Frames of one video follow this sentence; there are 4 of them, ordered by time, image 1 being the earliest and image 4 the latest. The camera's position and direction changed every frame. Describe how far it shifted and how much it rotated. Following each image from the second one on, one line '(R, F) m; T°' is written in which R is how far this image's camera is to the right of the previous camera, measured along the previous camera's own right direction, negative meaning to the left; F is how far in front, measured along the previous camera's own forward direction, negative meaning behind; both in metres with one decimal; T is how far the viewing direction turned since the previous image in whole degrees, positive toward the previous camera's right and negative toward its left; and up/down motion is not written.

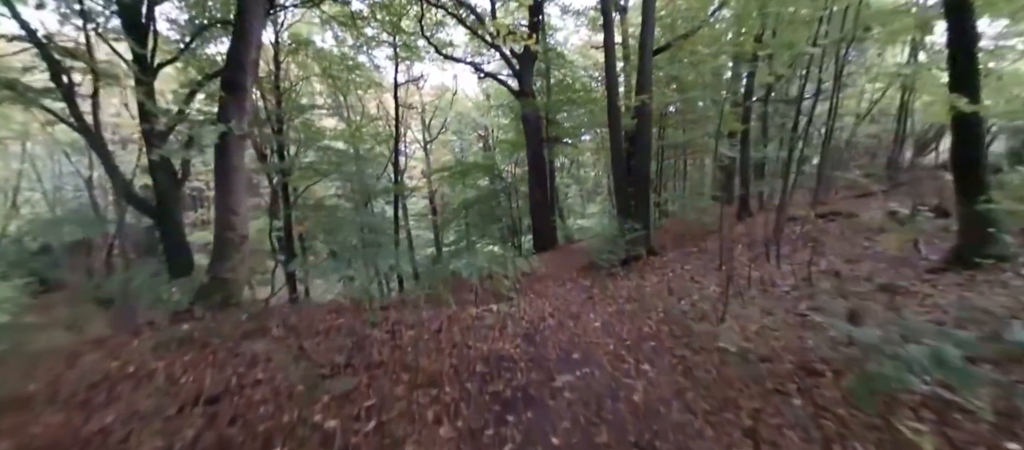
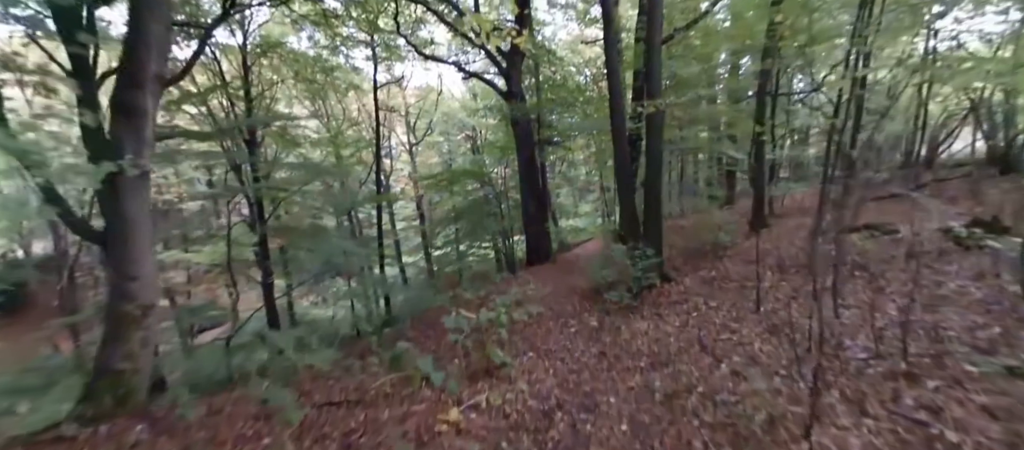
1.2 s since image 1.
(0.0, +0.7) m; +1°
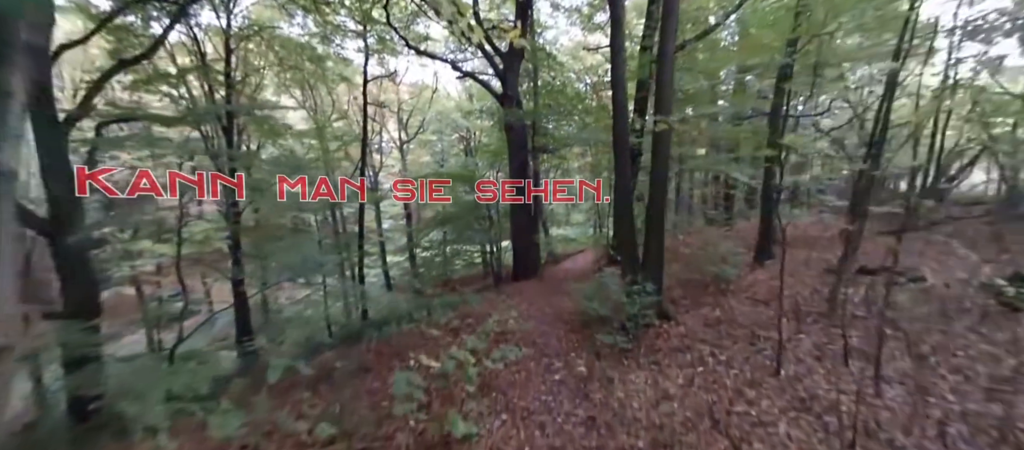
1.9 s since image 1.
(+0.1, +0.5) m; +1°
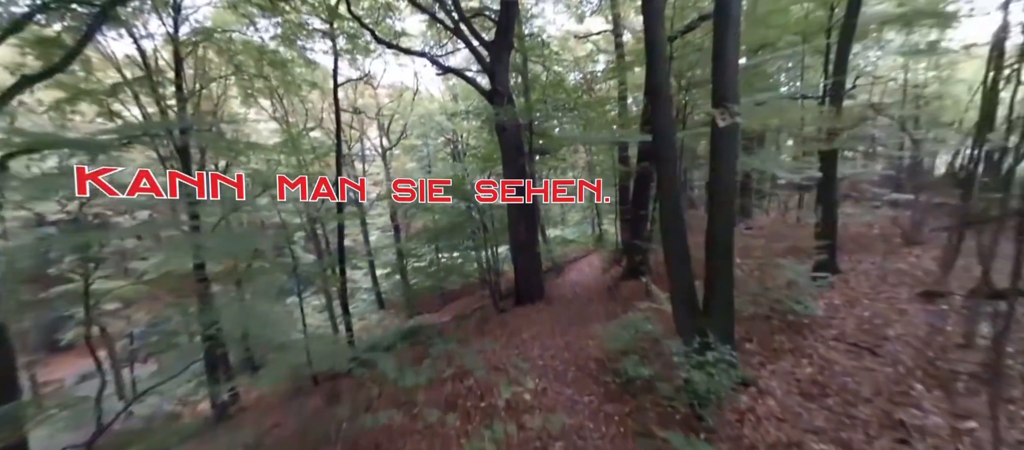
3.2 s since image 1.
(-0.1, +1.1) m; +1°
